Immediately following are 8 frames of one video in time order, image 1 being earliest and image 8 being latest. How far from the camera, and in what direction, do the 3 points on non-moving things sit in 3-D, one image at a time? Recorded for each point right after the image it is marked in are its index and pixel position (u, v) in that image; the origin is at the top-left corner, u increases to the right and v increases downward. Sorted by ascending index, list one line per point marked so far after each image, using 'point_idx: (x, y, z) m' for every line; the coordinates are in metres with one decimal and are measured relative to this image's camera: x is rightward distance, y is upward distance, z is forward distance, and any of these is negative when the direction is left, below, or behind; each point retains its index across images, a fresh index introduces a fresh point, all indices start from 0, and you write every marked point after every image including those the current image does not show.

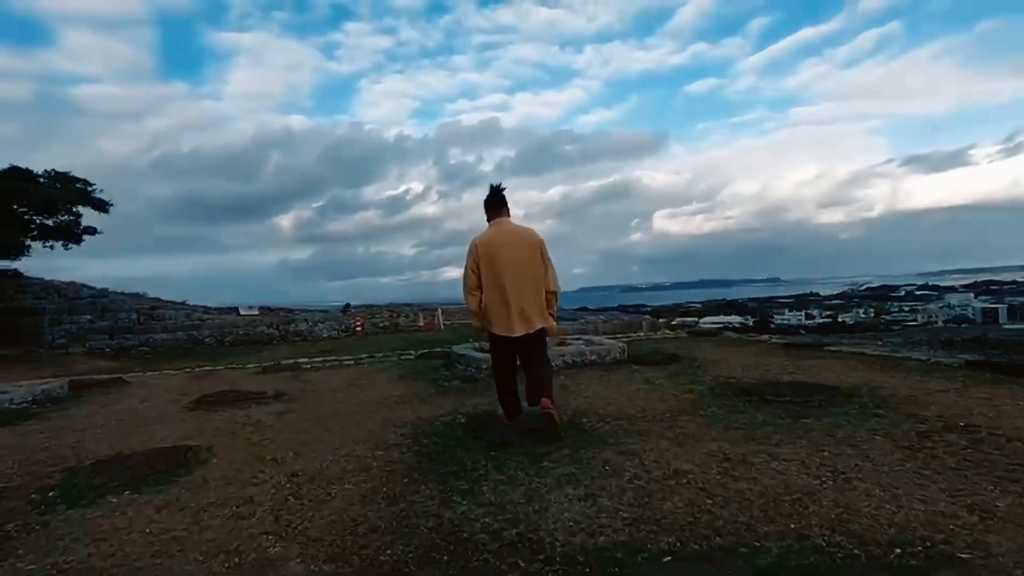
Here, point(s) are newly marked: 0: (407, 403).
0: (-1.1, -1.3, +5.8) m
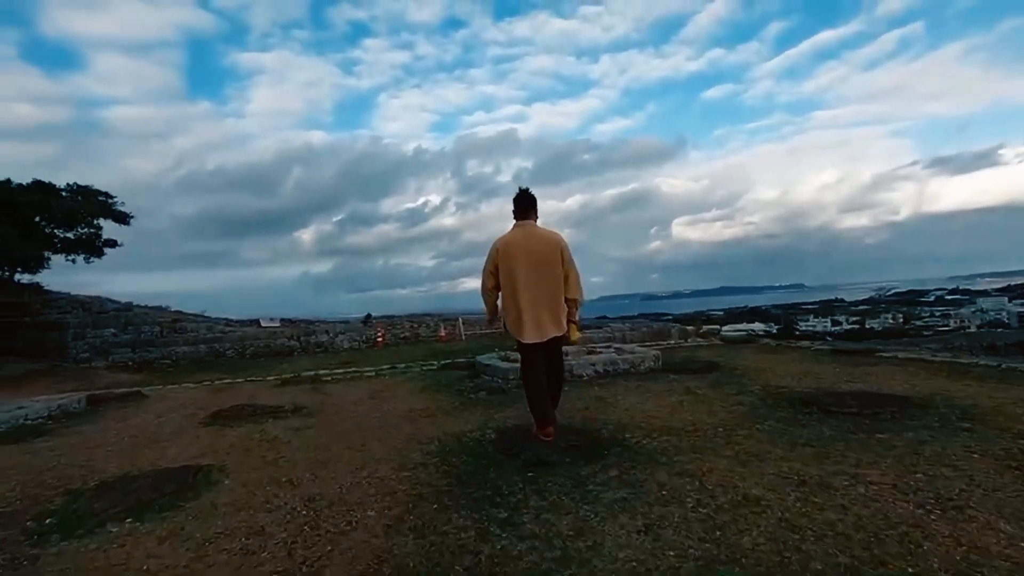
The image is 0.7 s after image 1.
0: (-0.8, -1.3, +5.5) m
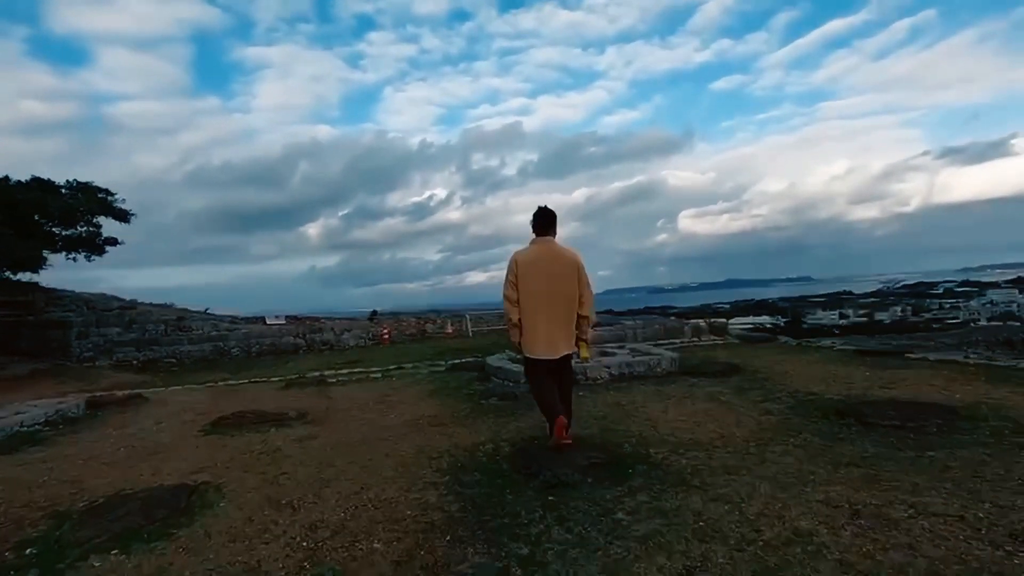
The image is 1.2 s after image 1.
0: (-0.7, -1.3, +5.2) m
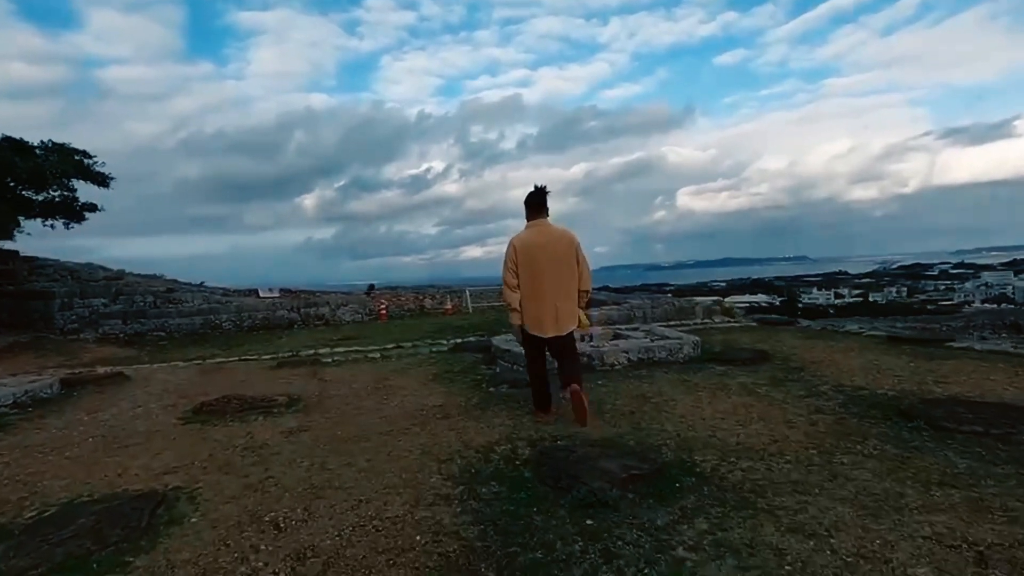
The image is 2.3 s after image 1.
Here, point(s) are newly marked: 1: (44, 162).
0: (-0.5, -1.1, +4.6) m
1: (-10.0, +2.7, +11.5) m
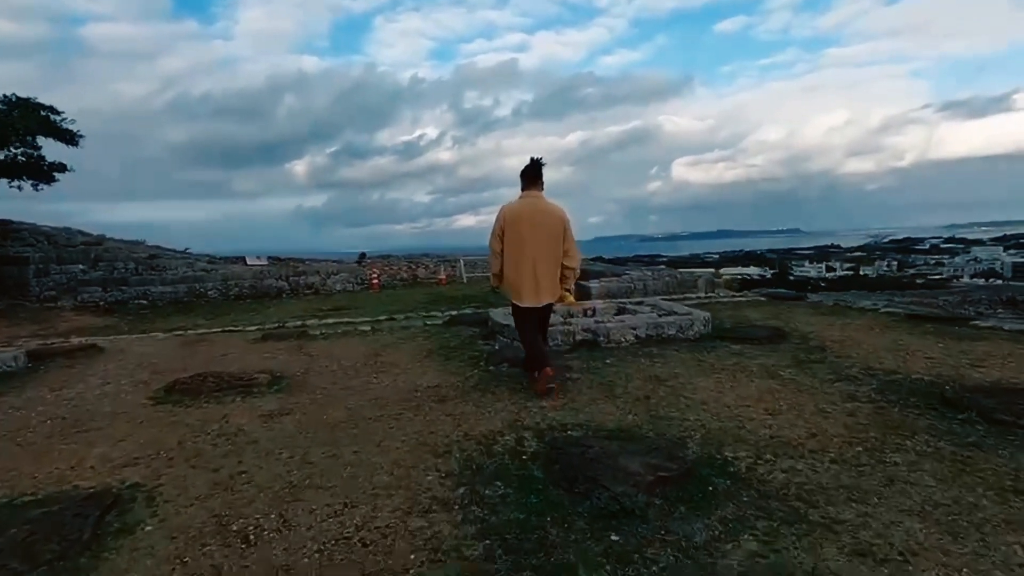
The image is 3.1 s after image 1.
0: (-0.5, -0.9, +4.2) m
1: (-10.0, +3.4, +10.8) m
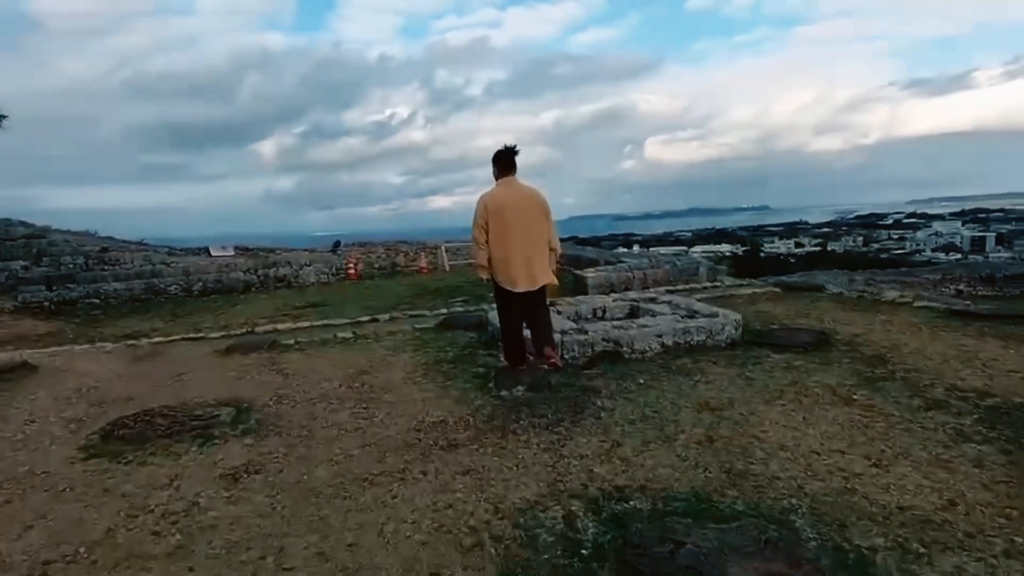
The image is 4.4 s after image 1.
0: (-0.3, -1.0, +3.3) m
1: (-10.1, +3.3, +9.3) m
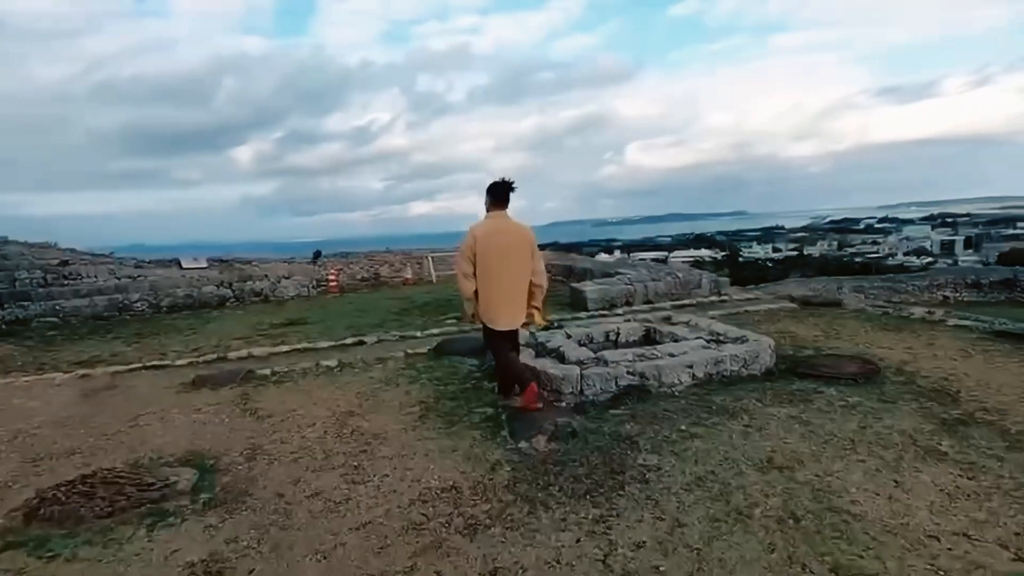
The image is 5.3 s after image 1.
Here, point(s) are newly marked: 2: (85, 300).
0: (-0.2, -1.2, +2.6) m
1: (-10.2, +3.0, +8.3) m
2: (-9.4, -0.3, +11.9) m
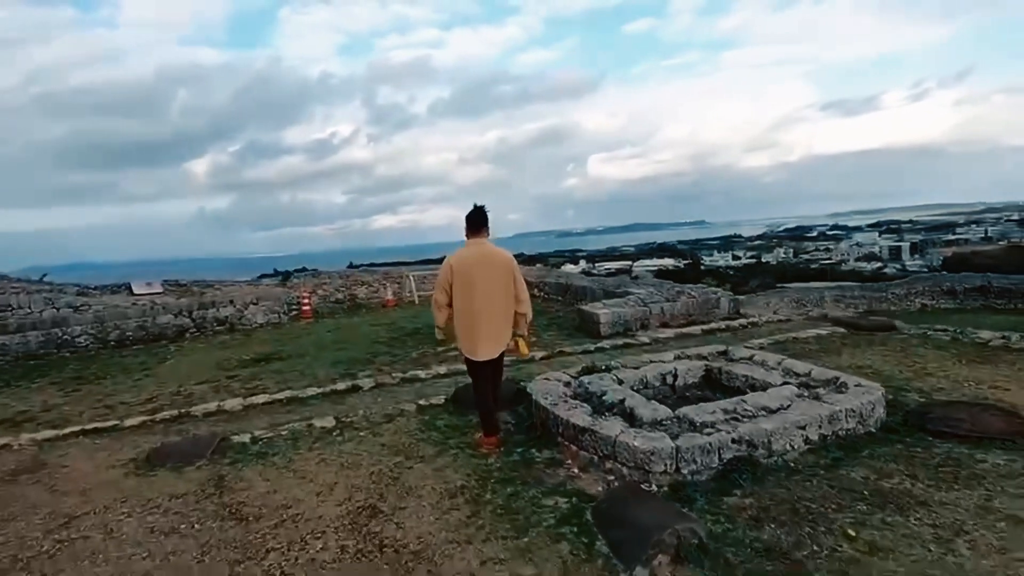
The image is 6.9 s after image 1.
0: (+0.5, -1.5, +1.5) m
1: (-10.0, +2.4, +6.6) m
2: (-9.3, -0.9, +10.1) m
